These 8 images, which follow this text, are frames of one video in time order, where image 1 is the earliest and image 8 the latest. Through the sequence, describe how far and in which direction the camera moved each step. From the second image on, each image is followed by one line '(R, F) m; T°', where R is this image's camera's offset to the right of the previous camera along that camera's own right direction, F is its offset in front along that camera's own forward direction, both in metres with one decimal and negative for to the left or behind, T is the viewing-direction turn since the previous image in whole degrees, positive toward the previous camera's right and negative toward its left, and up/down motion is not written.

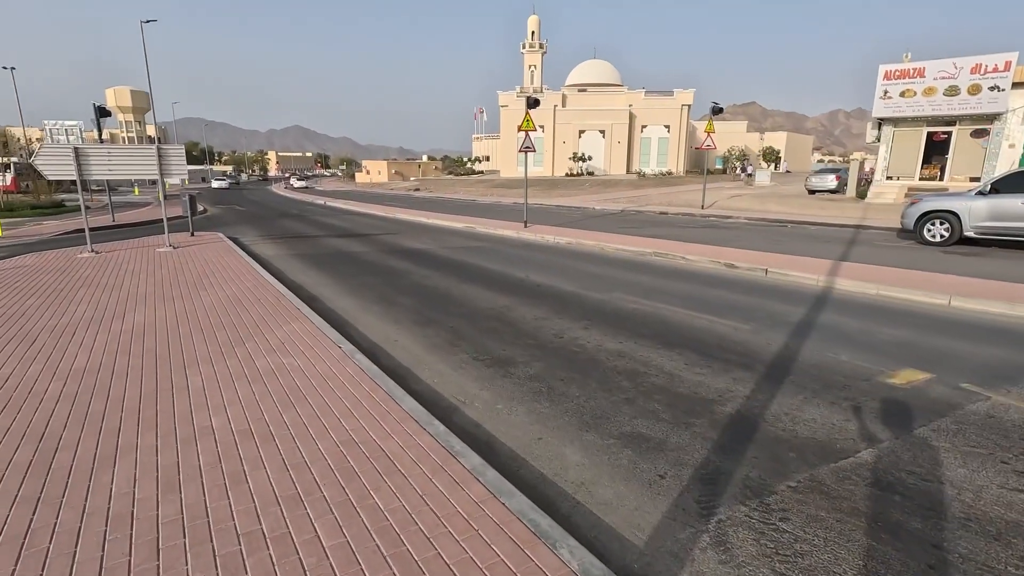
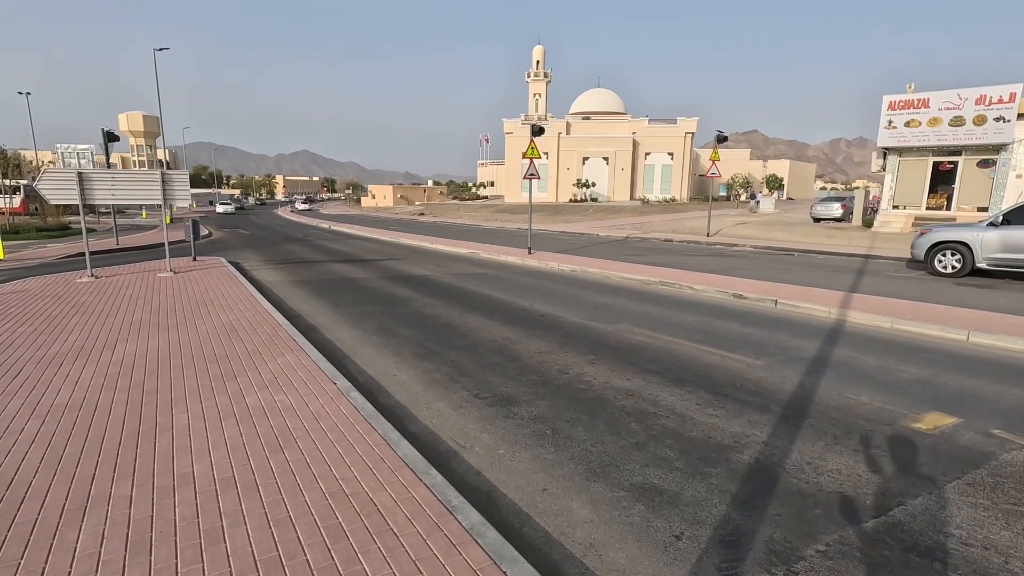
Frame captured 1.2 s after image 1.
(0.0, +0.2) m; 0°
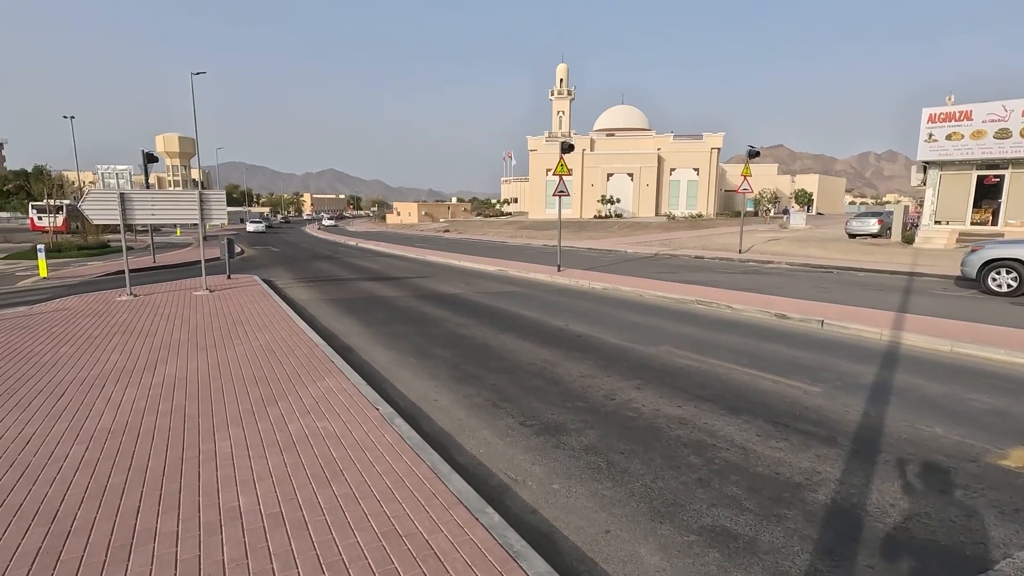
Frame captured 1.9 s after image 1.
(-0.2, +0.2) m; -2°
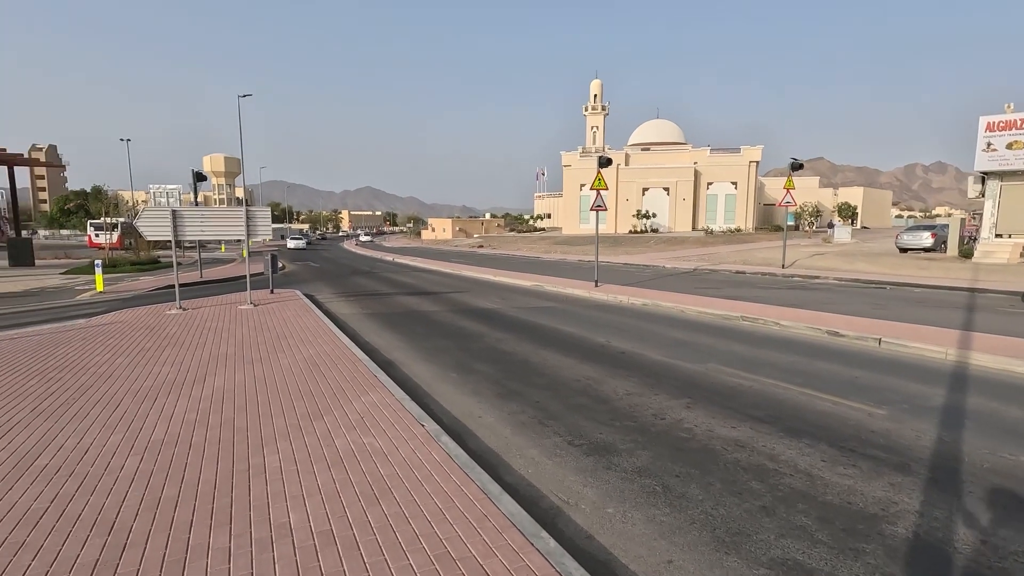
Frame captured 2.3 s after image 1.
(-0.1, +0.1) m; -3°
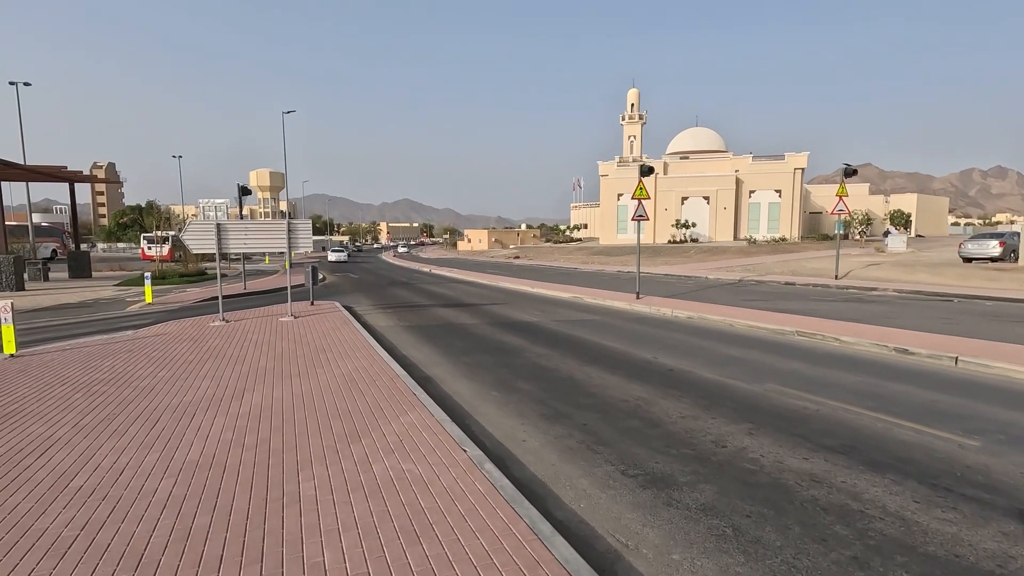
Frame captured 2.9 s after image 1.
(-0.1, +0.3) m; -4°
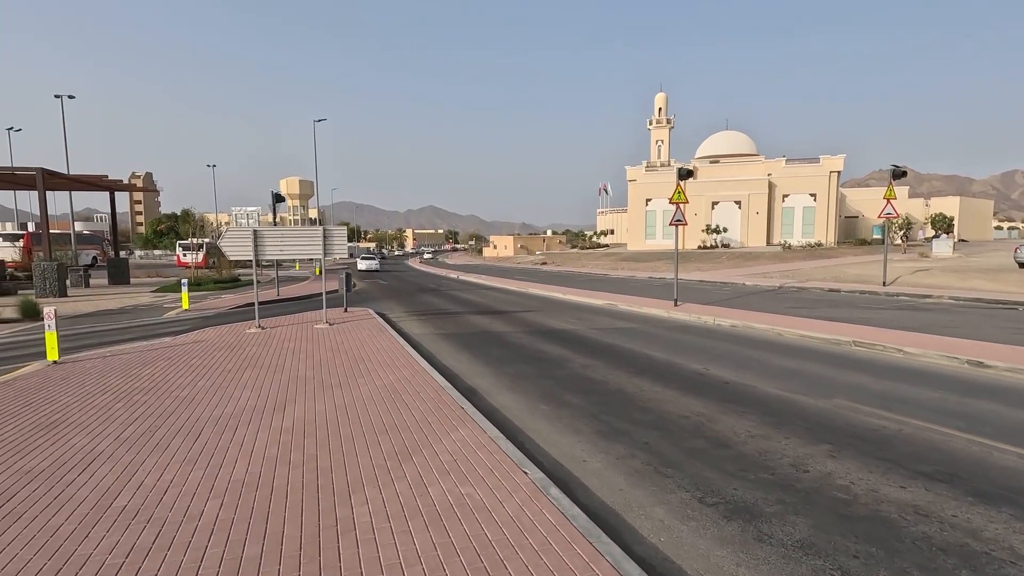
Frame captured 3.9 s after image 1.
(-0.3, +0.3) m; -3°
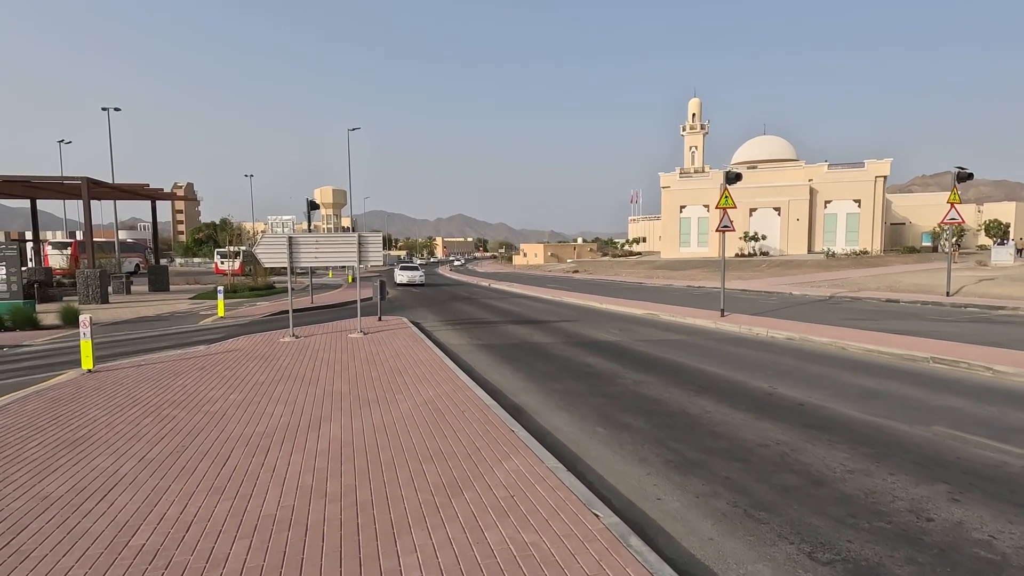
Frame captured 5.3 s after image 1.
(-0.3, +0.6) m; -3°
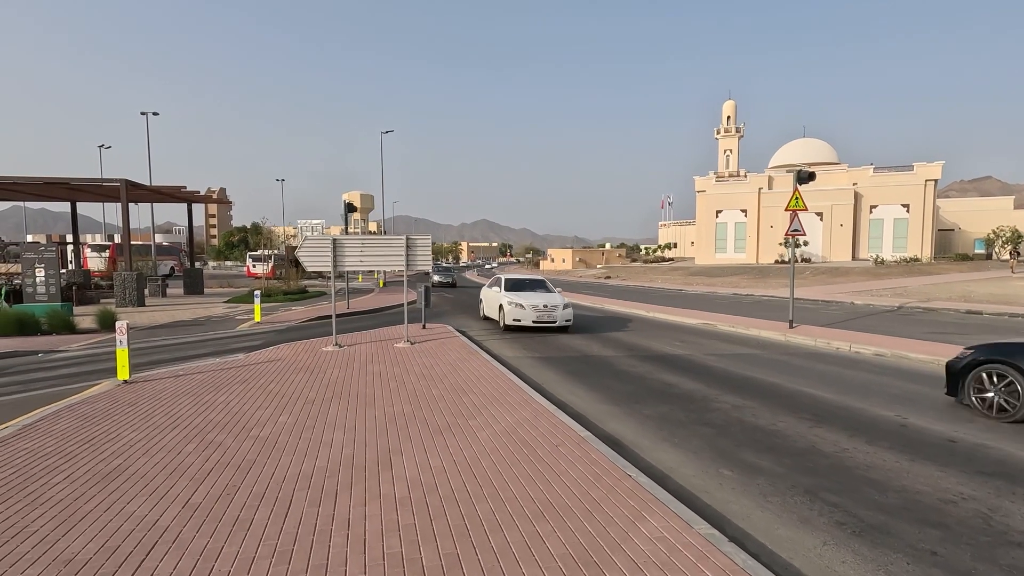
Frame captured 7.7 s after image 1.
(-0.8, +1.0) m; -2°
